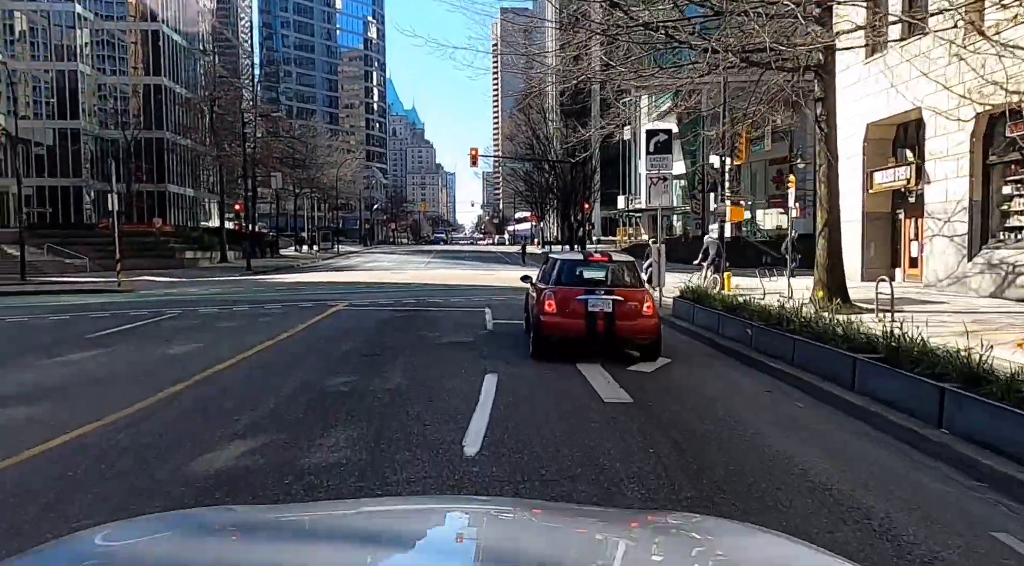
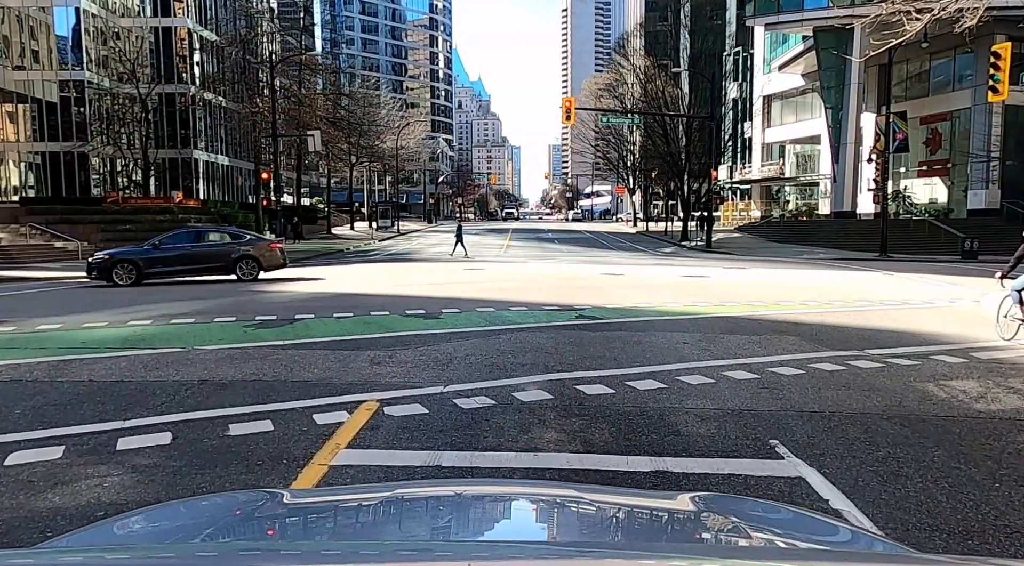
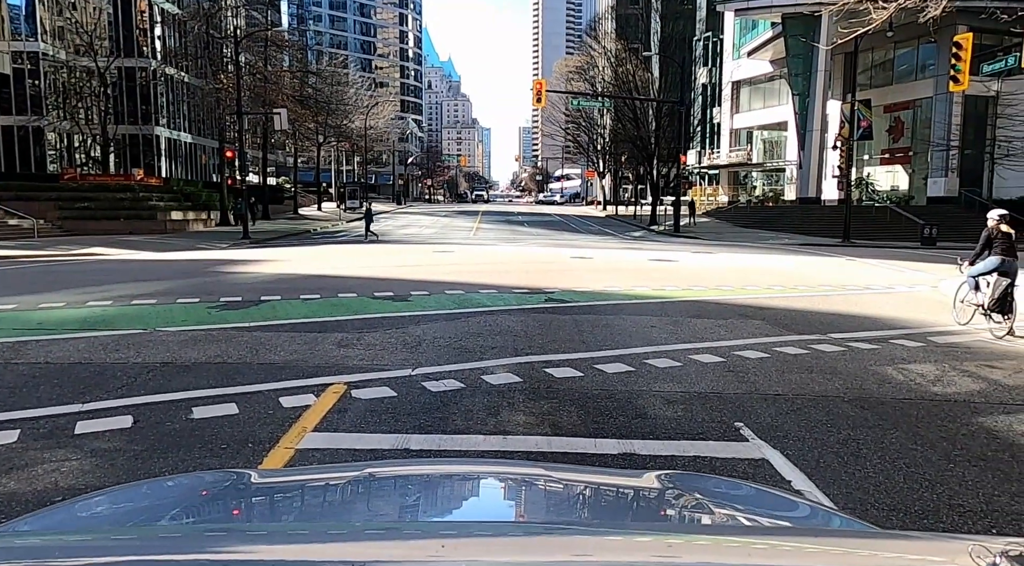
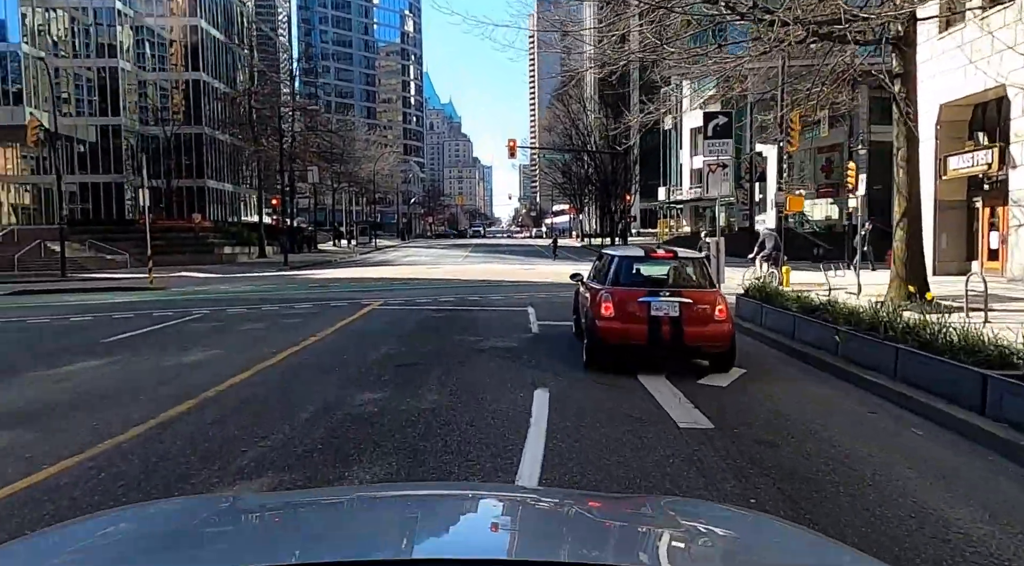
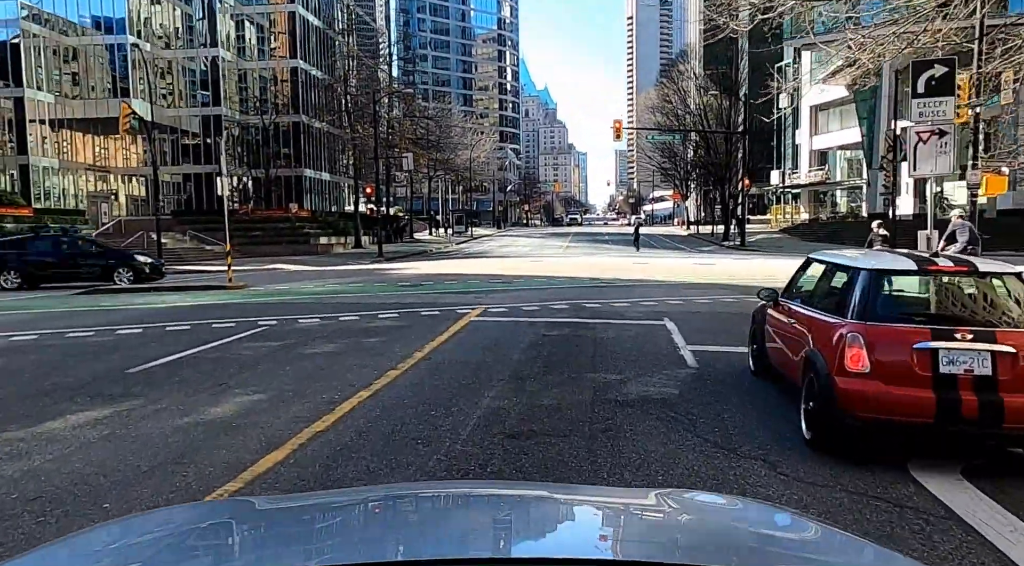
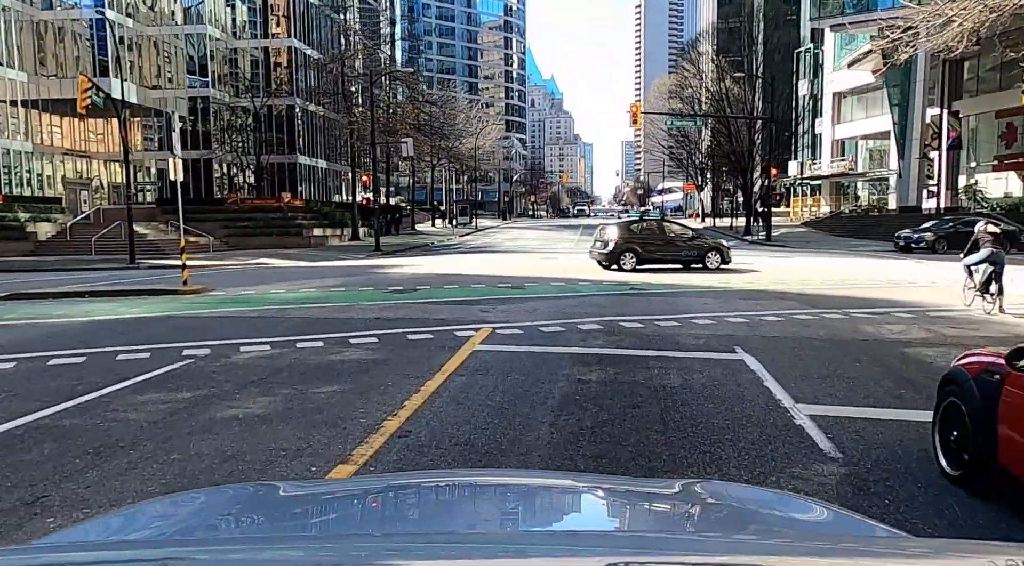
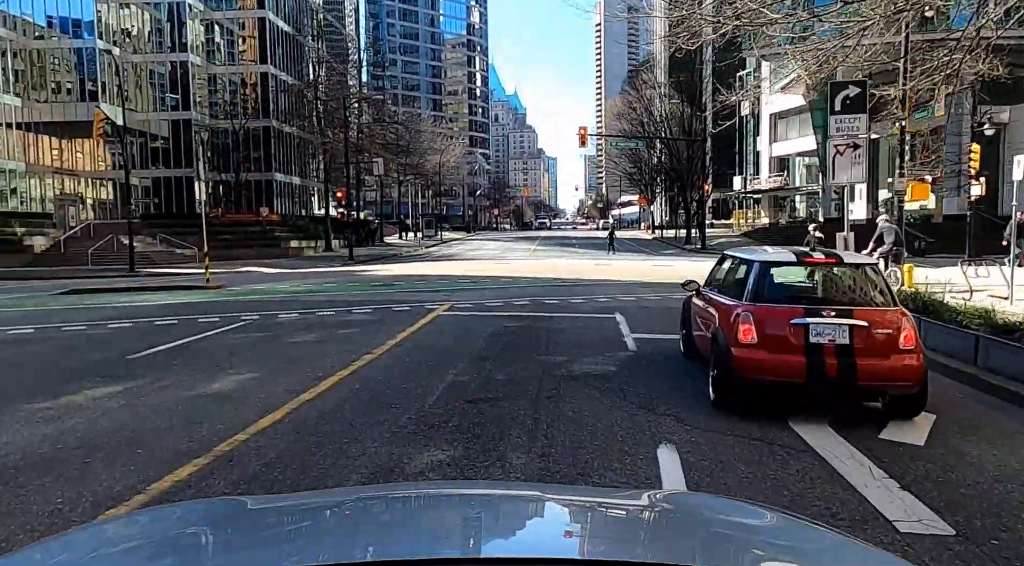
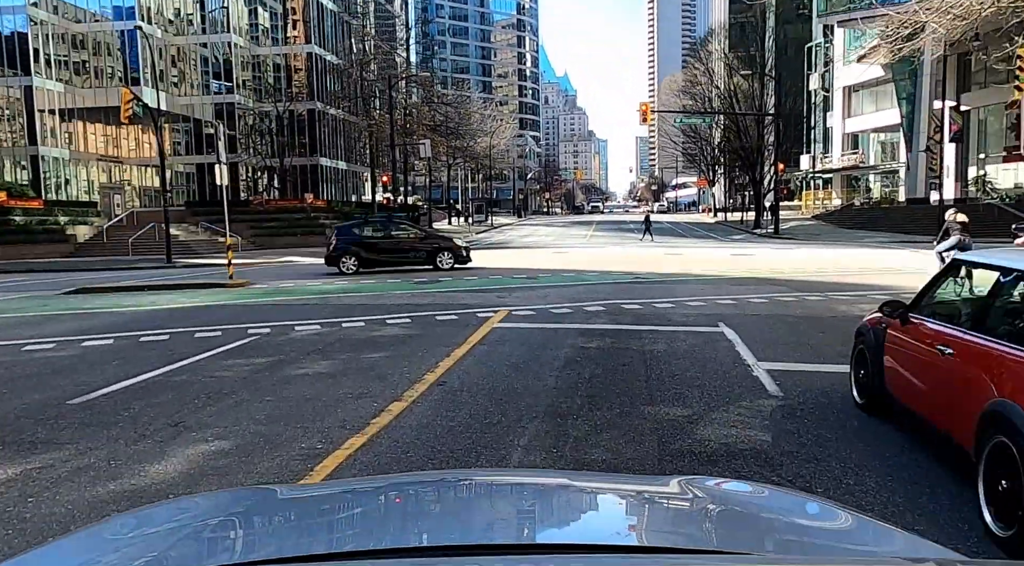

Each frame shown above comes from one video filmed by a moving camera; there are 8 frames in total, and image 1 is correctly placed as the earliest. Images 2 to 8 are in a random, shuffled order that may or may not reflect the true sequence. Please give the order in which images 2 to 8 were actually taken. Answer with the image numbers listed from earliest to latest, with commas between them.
4, 7, 5, 8, 6, 2, 3
